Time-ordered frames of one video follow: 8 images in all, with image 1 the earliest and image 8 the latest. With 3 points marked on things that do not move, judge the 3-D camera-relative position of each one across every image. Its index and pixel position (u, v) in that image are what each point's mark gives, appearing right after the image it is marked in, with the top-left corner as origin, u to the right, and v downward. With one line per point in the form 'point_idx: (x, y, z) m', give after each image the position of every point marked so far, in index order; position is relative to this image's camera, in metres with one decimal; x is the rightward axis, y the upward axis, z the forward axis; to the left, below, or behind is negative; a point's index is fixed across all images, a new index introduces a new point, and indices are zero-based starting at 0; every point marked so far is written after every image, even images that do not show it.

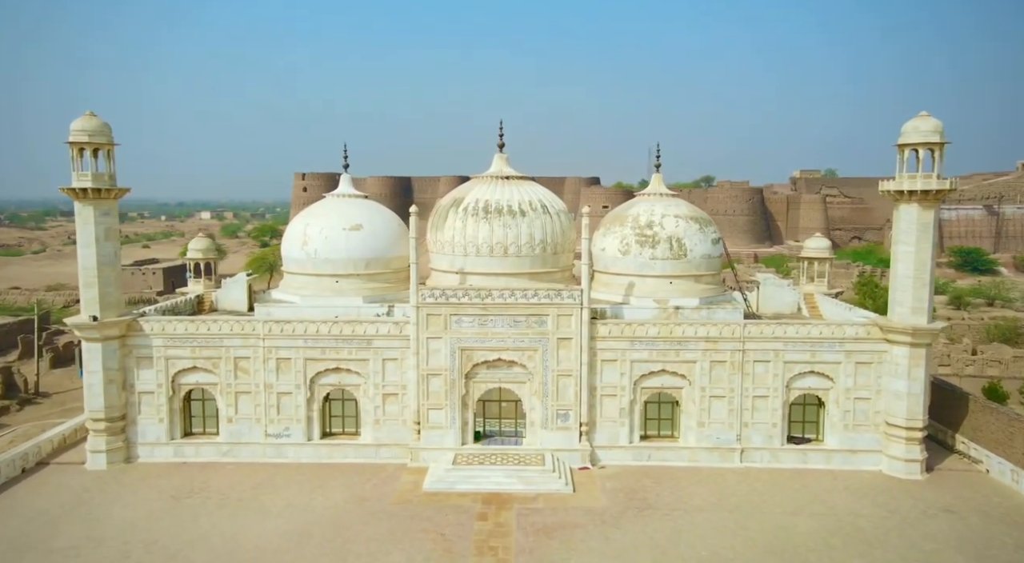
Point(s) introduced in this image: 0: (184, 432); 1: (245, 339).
0: (-7.7, -3.6, +19.7) m
1: (-6.2, -1.4, +19.4) m
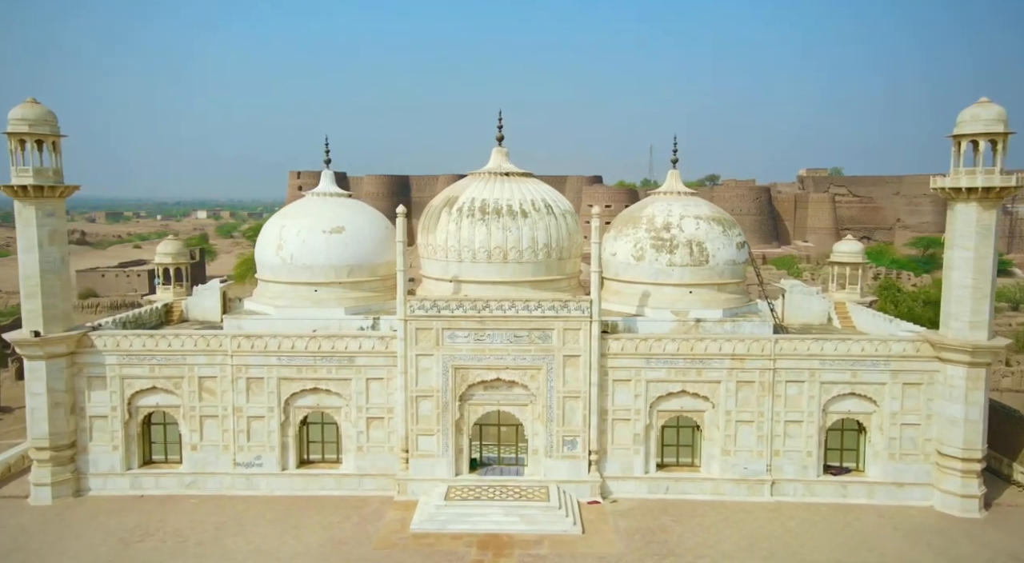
0: (-7.7, -3.8, +17.5) m
1: (-6.2, -1.6, +17.2) m
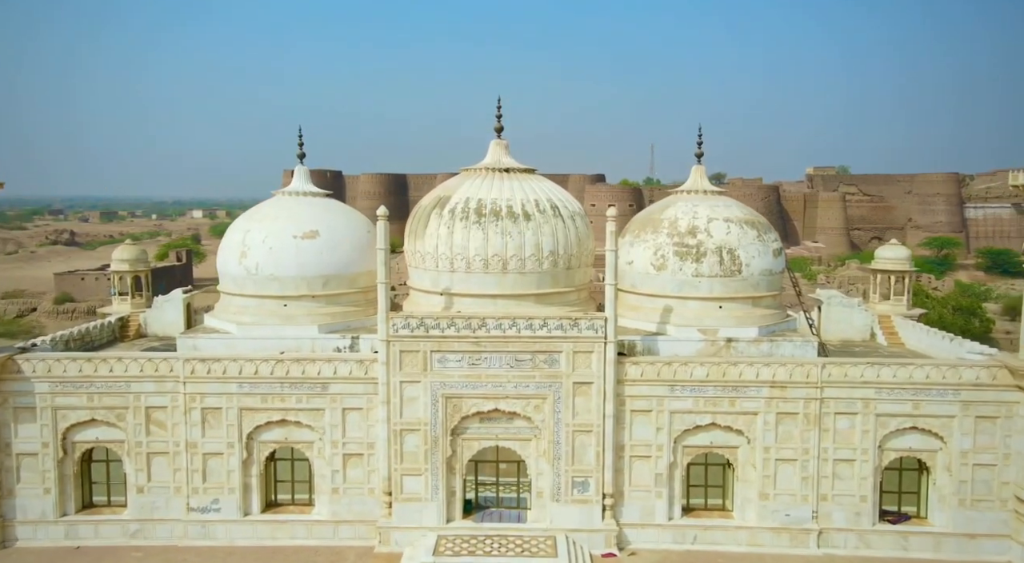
0: (-7.7, -4.0, +14.9) m
1: (-6.2, -1.8, +14.6) m
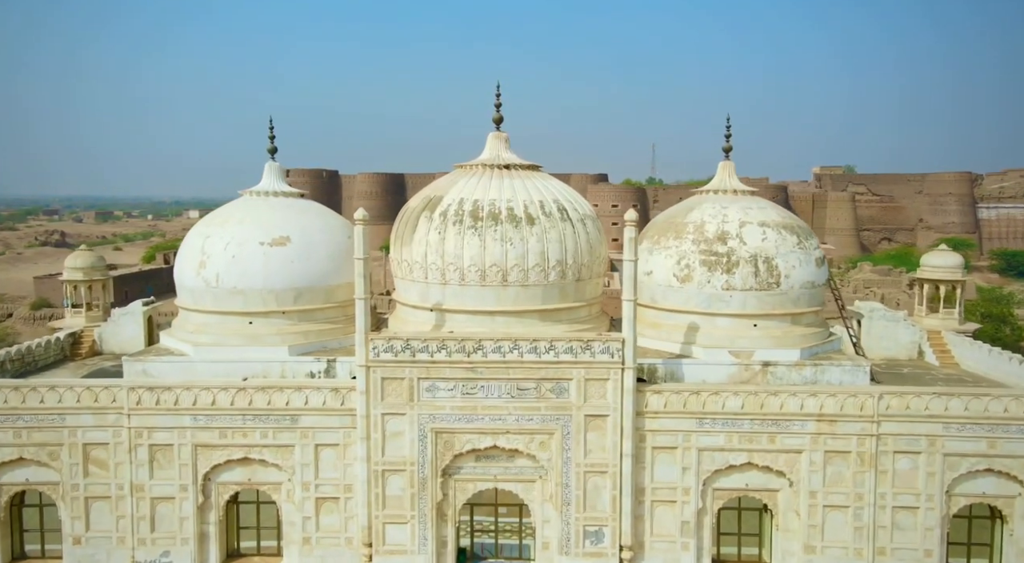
0: (-7.7, -4.2, +12.8) m
1: (-6.2, -2.0, +12.5) m
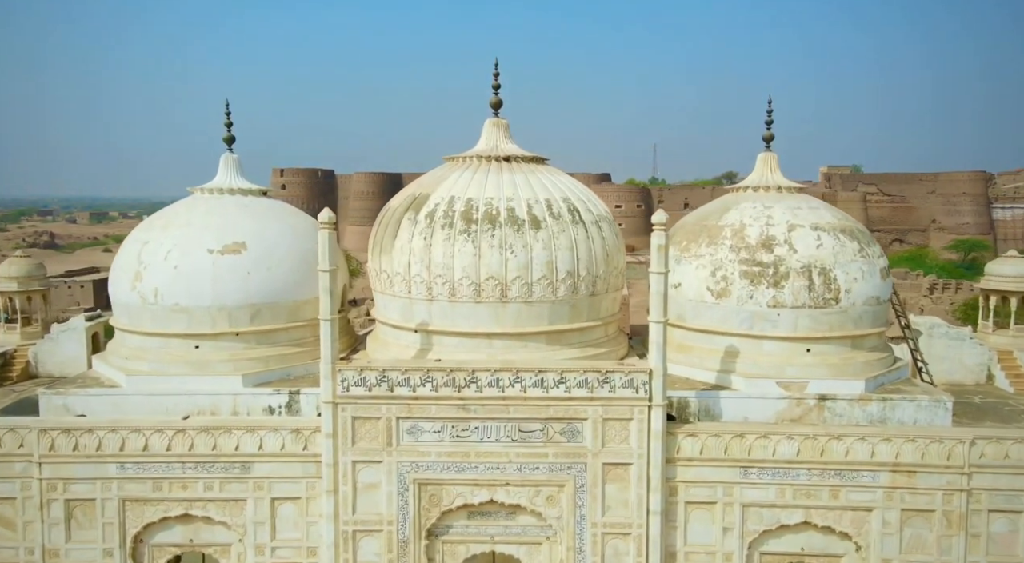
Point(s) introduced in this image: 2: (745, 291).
0: (-7.7, -4.4, +10.4) m
1: (-6.2, -2.2, +10.1) m
2: (+3.1, -0.1, +11.1) m
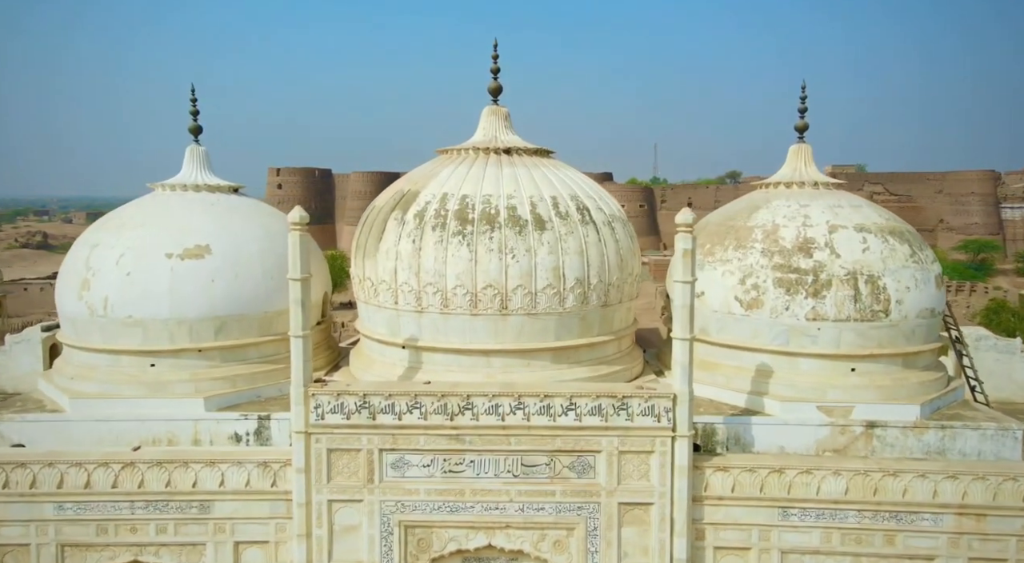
0: (-7.7, -4.5, +9.0) m
1: (-6.1, -2.4, +8.7) m
2: (+3.1, -0.2, +9.7) m
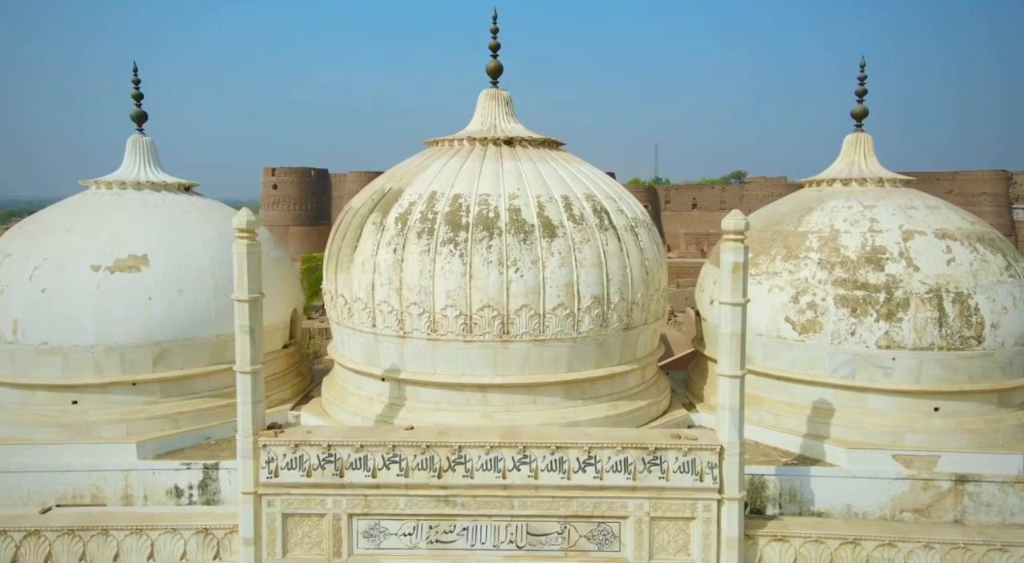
0: (-7.6, -4.7, +7.2) m
1: (-6.1, -2.5, +6.9) m
2: (+3.1, -0.4, +7.9) m
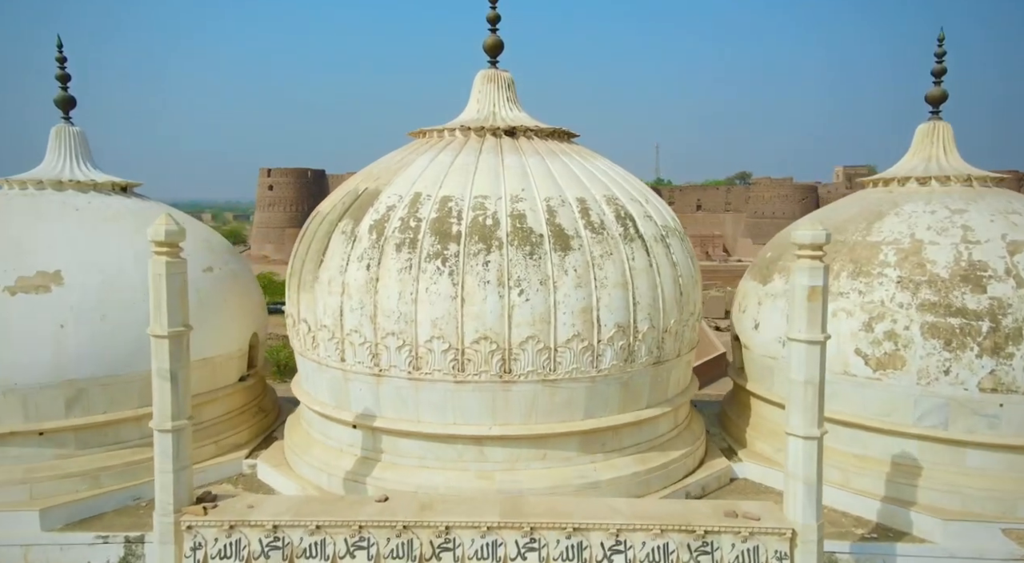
0: (-7.6, -4.9, +5.5) m
1: (-6.1, -2.7, +5.2) m
2: (+3.2, -0.6, +6.2) m
